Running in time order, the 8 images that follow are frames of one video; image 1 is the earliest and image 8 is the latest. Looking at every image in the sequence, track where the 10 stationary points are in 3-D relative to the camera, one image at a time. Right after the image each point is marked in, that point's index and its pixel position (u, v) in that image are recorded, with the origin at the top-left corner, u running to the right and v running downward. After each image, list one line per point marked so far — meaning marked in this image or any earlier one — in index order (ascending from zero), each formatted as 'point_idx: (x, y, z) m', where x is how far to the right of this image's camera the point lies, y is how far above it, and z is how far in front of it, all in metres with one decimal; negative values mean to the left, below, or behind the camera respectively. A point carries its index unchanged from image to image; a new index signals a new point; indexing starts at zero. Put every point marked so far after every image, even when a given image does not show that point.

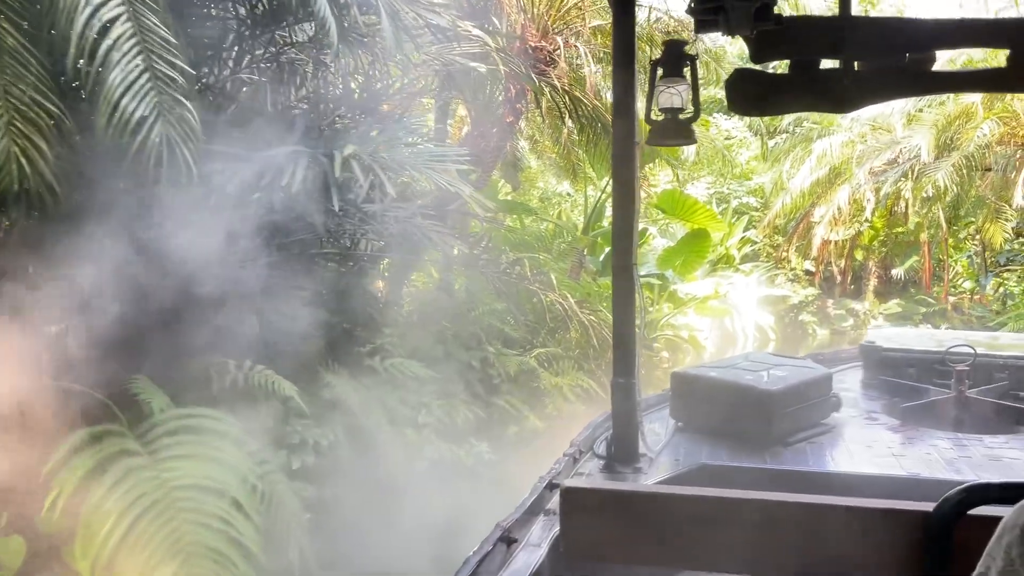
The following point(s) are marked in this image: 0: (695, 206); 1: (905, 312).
0: (+1.5, +0.7, +7.0) m
1: (+5.4, -0.3, +11.8) m
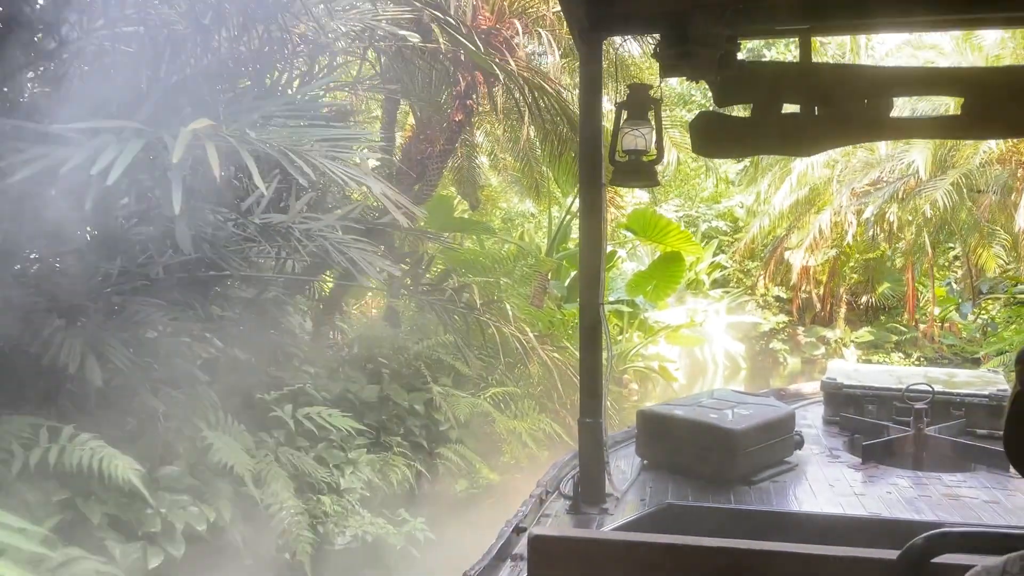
0: (+1.2, +0.5, +6.5) m
1: (+4.9, -0.7, +11.4) m
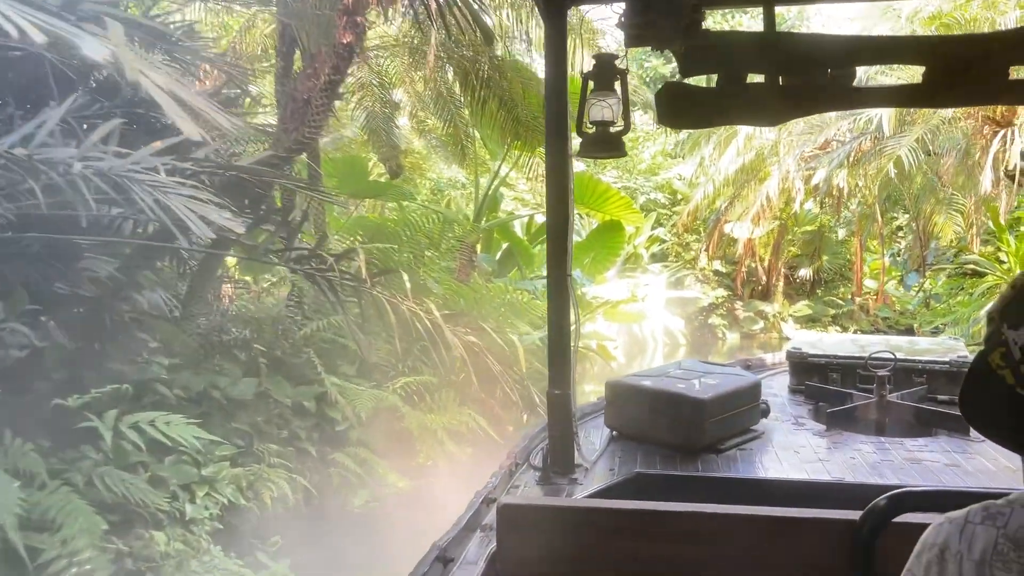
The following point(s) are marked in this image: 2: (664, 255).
0: (+0.7, +0.7, +6.0) m
1: (+4.0, -0.3, +11.2) m
2: (+2.1, +0.5, +11.7) m
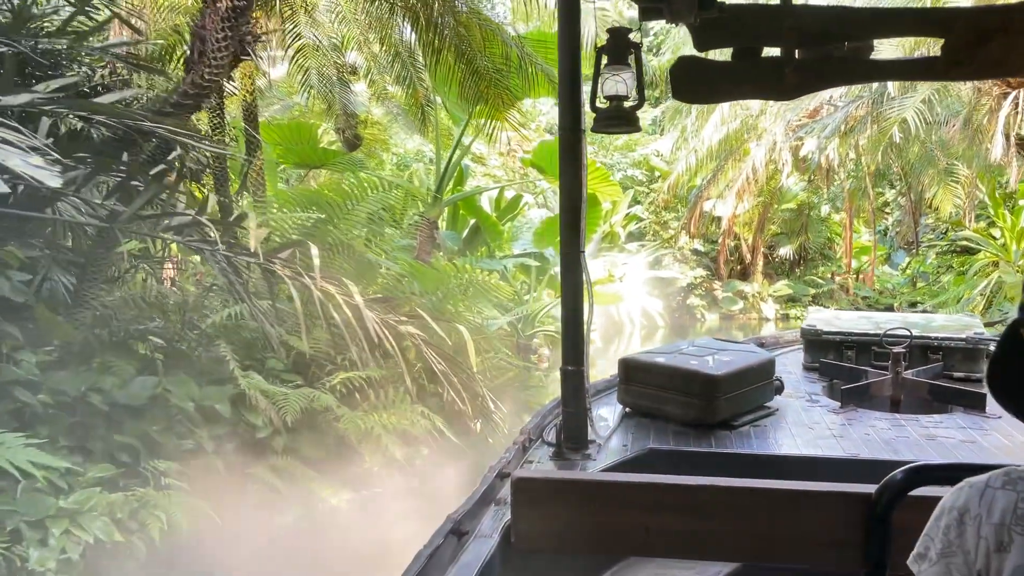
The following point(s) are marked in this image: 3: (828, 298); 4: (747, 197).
0: (+0.4, +0.8, +5.5) m
1: (+3.6, -0.1, +10.8) m
2: (+1.7, +0.7, +11.3) m
3: (+4.1, -0.1, +11.1) m
4: (+2.2, +0.9, +8.0) m
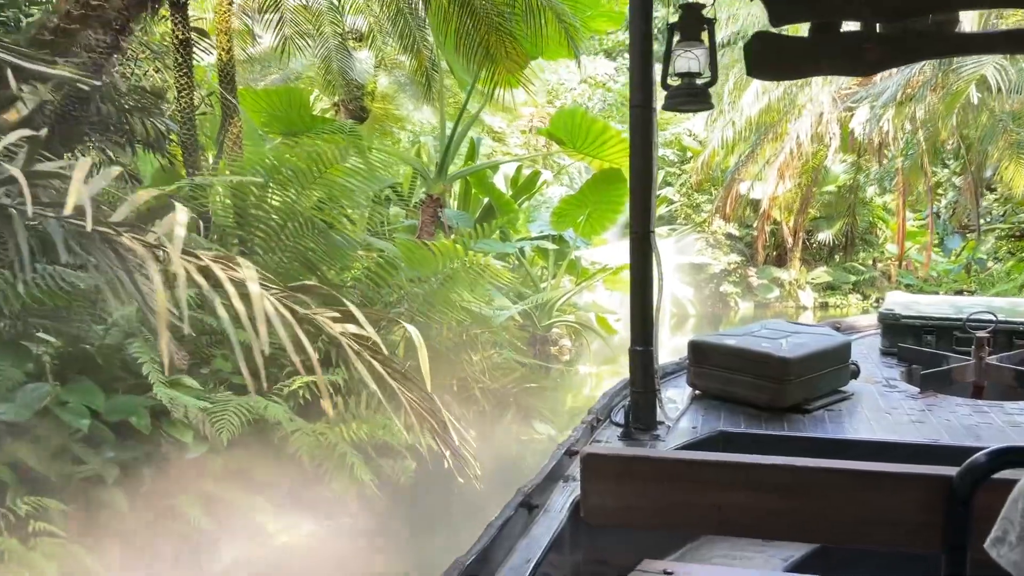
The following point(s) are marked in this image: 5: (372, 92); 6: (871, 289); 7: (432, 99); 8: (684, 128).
0: (+0.5, +0.9, +4.9) m
1: (+3.9, +0.1, +10.2) m
2: (+2.0, +0.9, +10.7) m
3: (+4.4, 0.0, +10.4) m
4: (+2.4, +1.0, +7.4) m
5: (-1.0, +1.3, +5.7) m
6: (+4.4, 0.0, +10.3) m
7: (-0.5, +1.2, +5.3) m
8: (+2.1, +2.0, +10.4) m
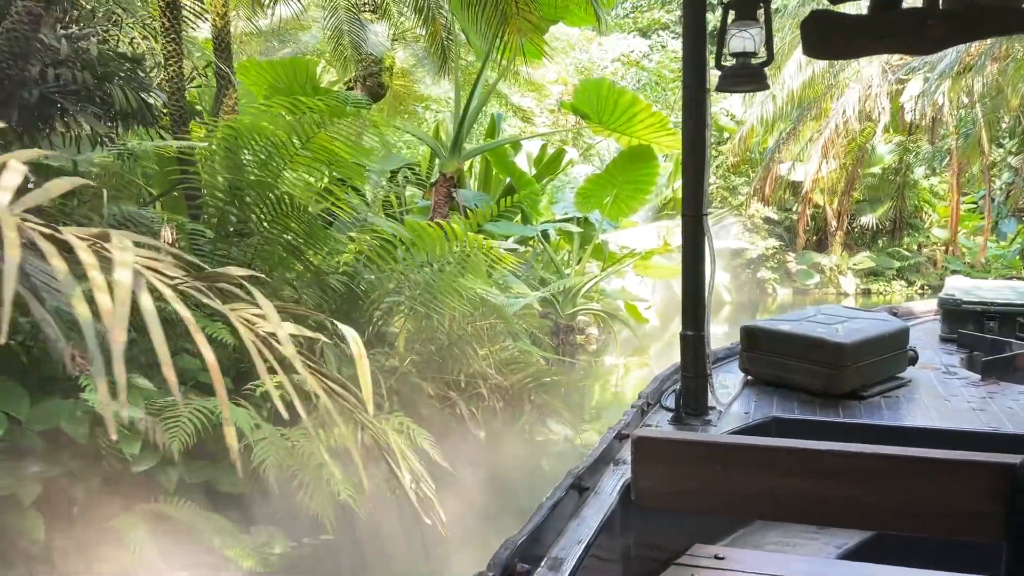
0: (+0.7, +0.9, +4.6) m
1: (+4.2, +0.2, +9.7) m
2: (+2.4, +1.1, +10.3) m
3: (+4.8, +0.2, +9.9) m
4: (+2.6, +1.1, +7.0) m
5: (-0.8, +1.4, +5.4) m
6: (+4.7, +0.1, +9.8) m
7: (-0.4, +1.3, +5.0) m
8: (+2.5, +2.1, +10.0) m
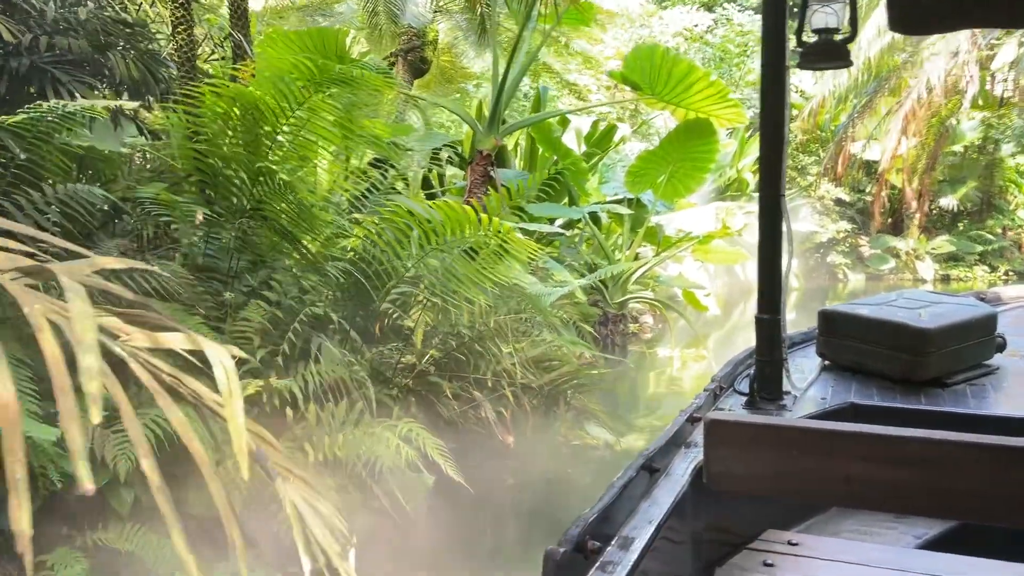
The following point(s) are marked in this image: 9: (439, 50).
0: (+0.9, +1.0, +4.2) m
1: (+4.8, +0.4, +9.1) m
2: (+3.0, +1.2, +9.8) m
3: (+5.4, +0.3, +9.2) m
4: (+3.0, +1.2, +6.4) m
5: (-0.5, +1.5, +5.2) m
6: (+5.3, +0.3, +9.1) m
7: (-0.1, +1.3, +4.7) m
8: (+3.1, +2.3, +9.5) m
9: (-0.5, +1.5, +5.4) m
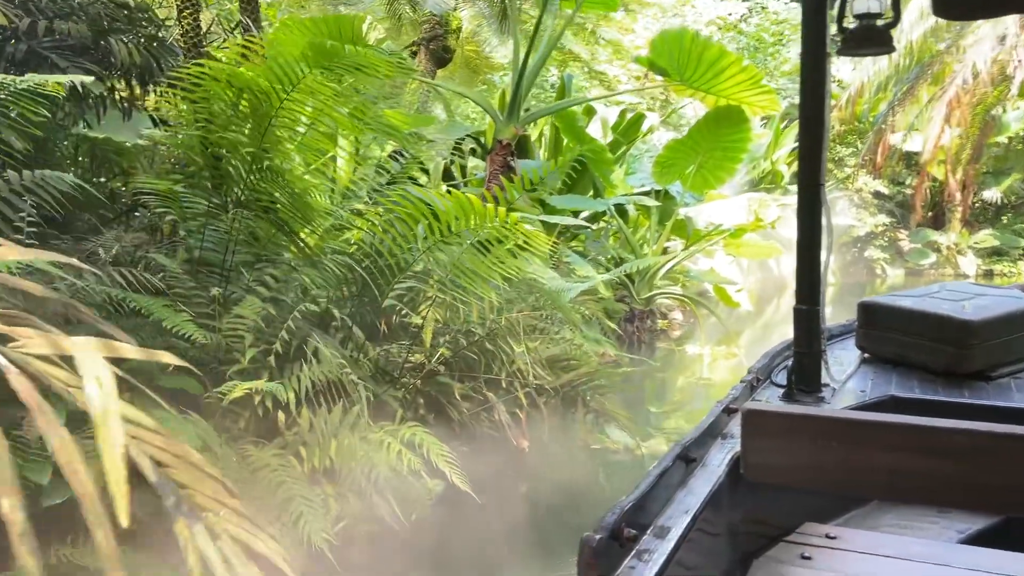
0: (+1.0, +1.0, +4.0) m
1: (+5.1, +0.4, +8.8) m
2: (+3.3, +1.3, +9.5) m
3: (+5.7, +0.4, +8.9) m
4: (+3.2, +1.2, +6.2) m
5: (-0.3, +1.5, +5.0) m
6: (+5.6, +0.3, +8.8) m
7: (0.0, +1.4, +4.5) m
8: (+3.4, +2.3, +9.2) m
9: (-0.3, +1.6, +5.3) m
